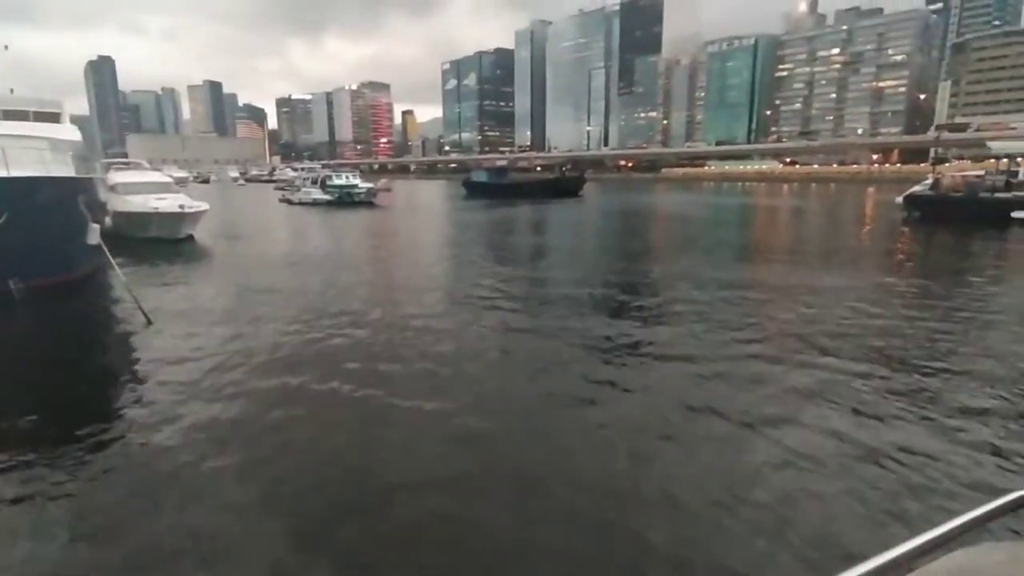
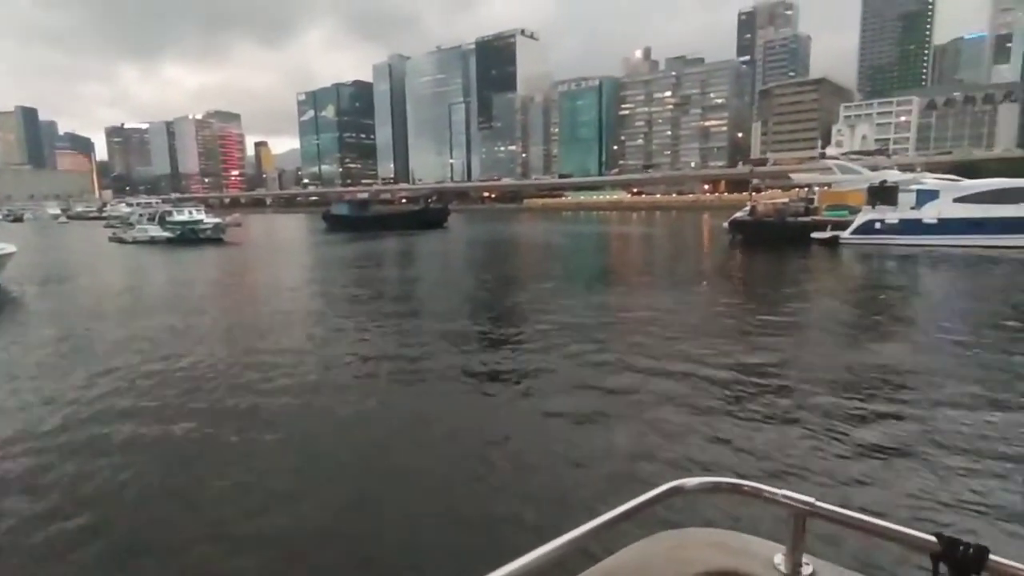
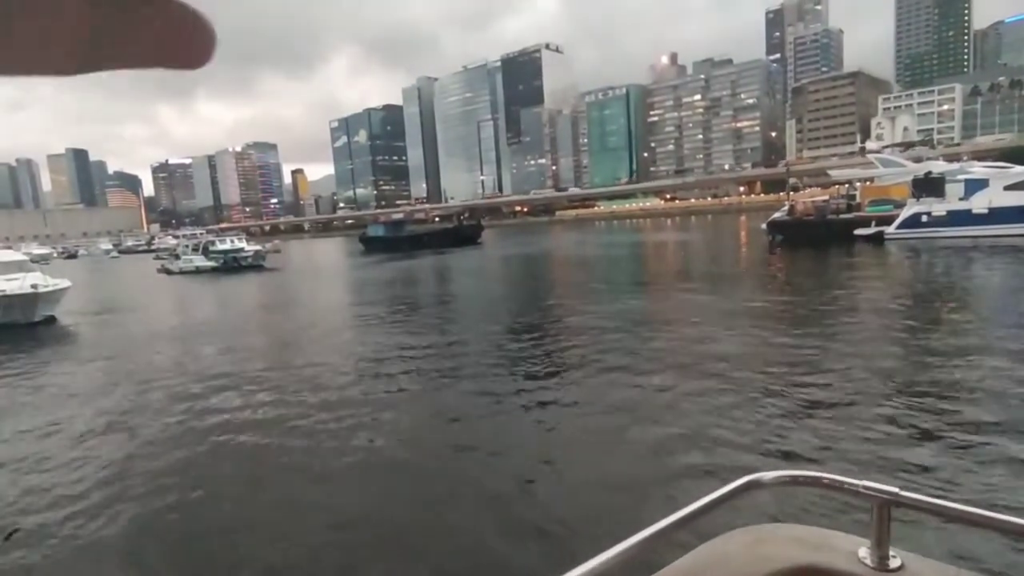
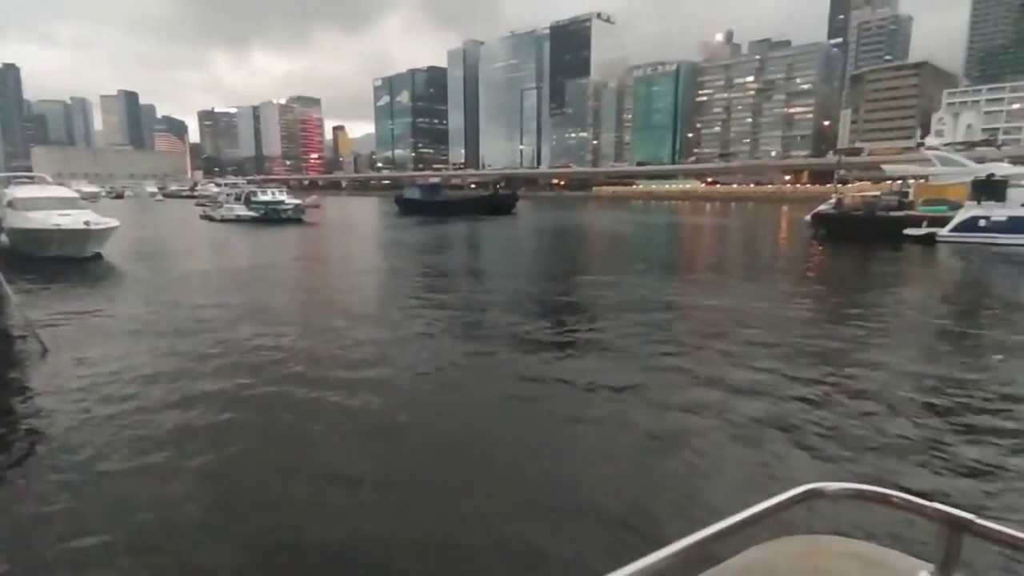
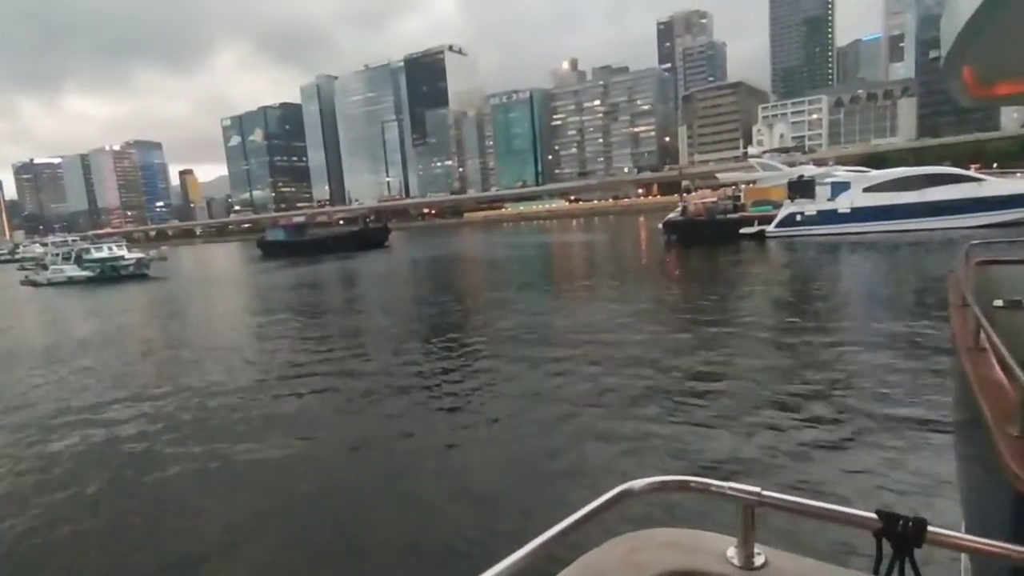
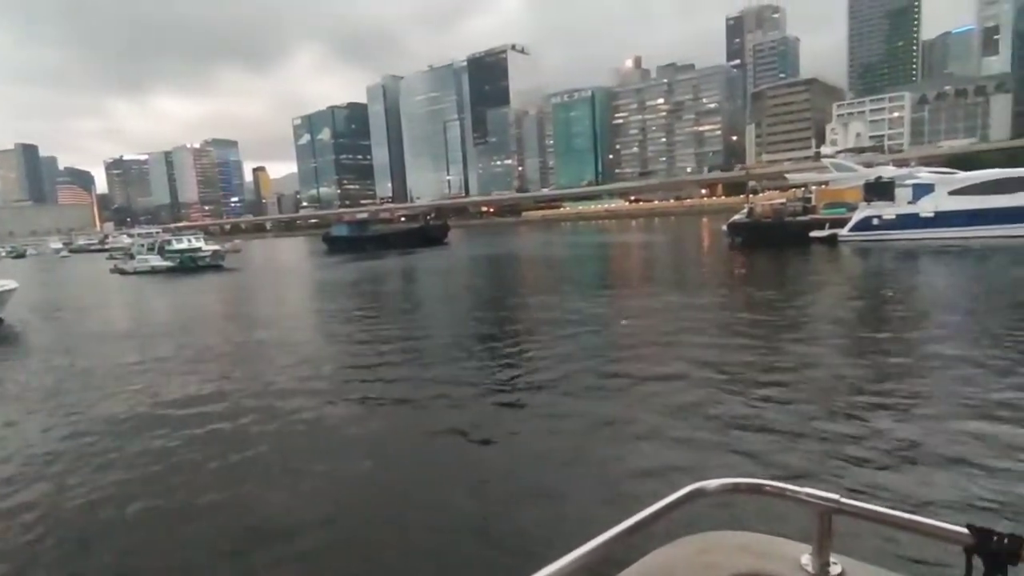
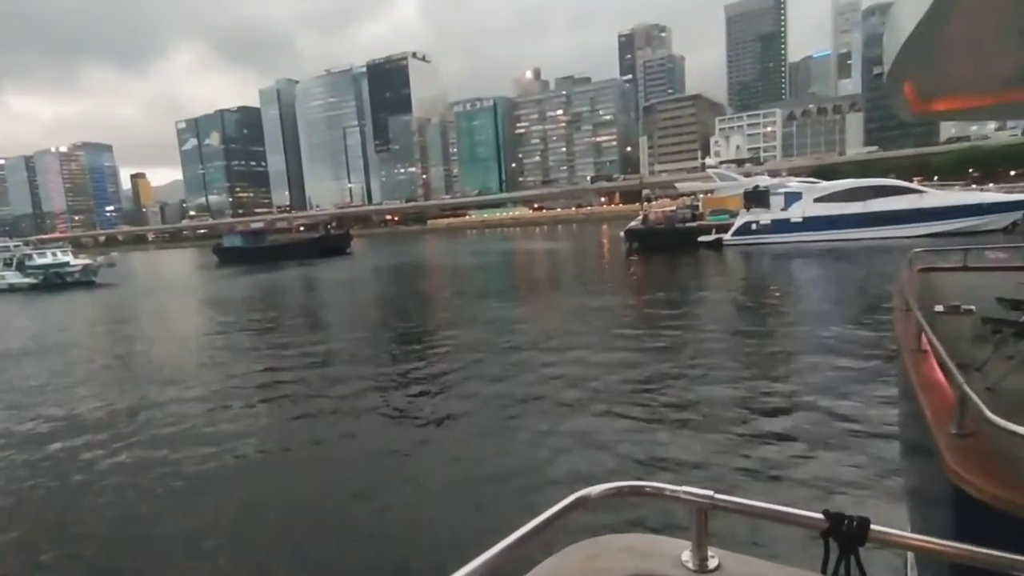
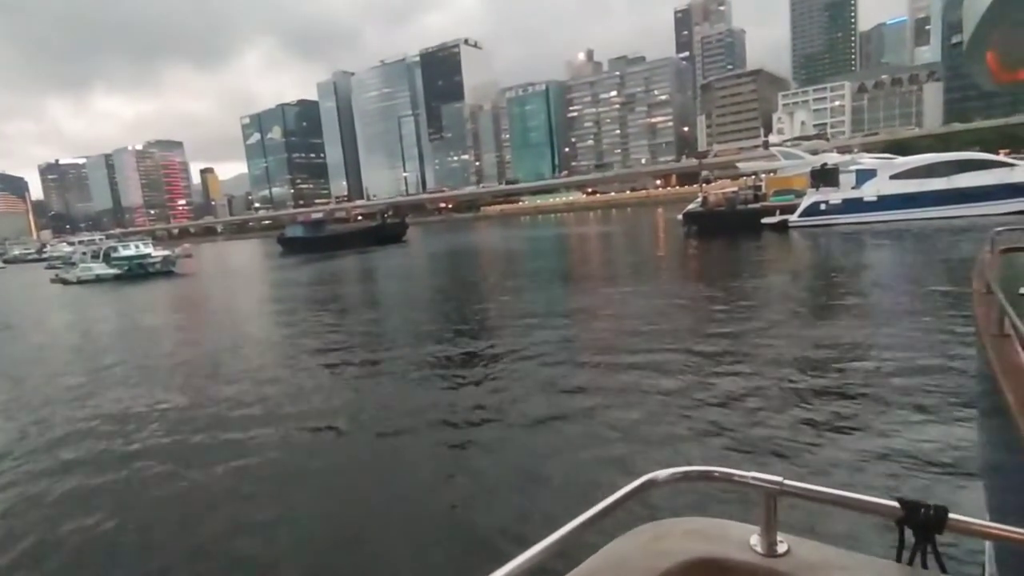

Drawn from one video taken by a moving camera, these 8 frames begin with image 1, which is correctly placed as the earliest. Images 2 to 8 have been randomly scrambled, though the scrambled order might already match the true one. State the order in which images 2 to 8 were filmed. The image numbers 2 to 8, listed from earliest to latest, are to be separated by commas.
4, 2, 8, 3, 6, 5, 7
